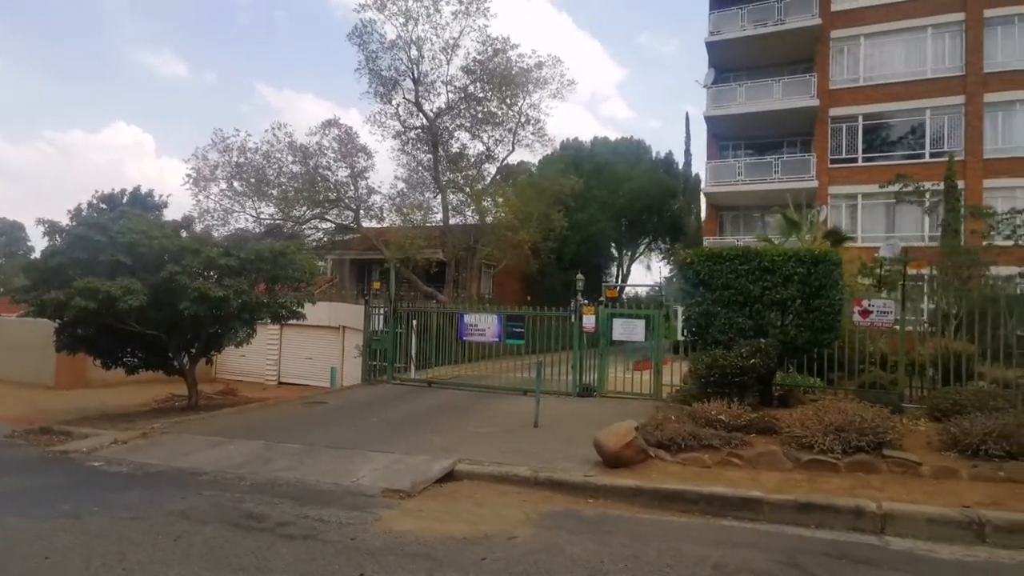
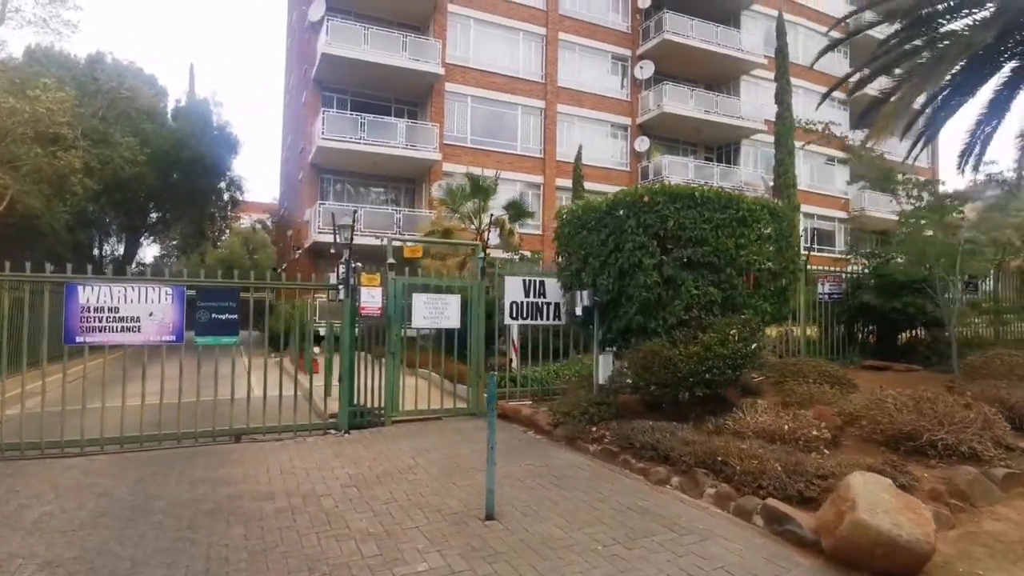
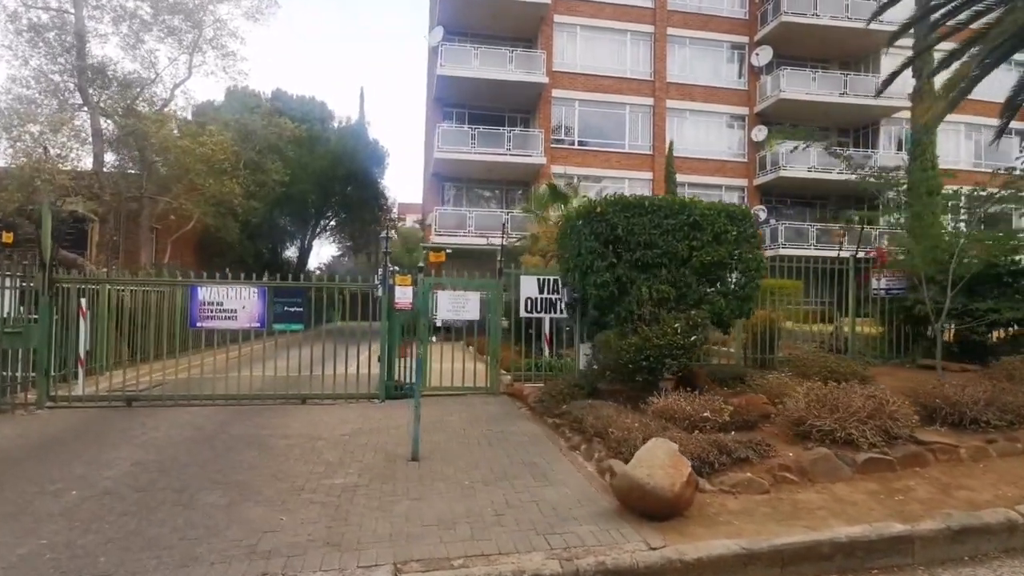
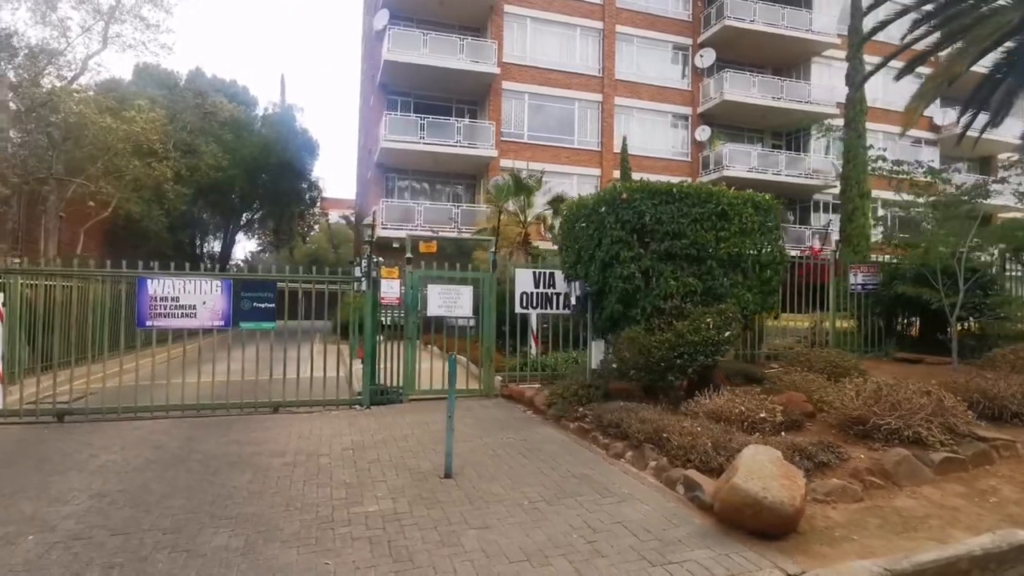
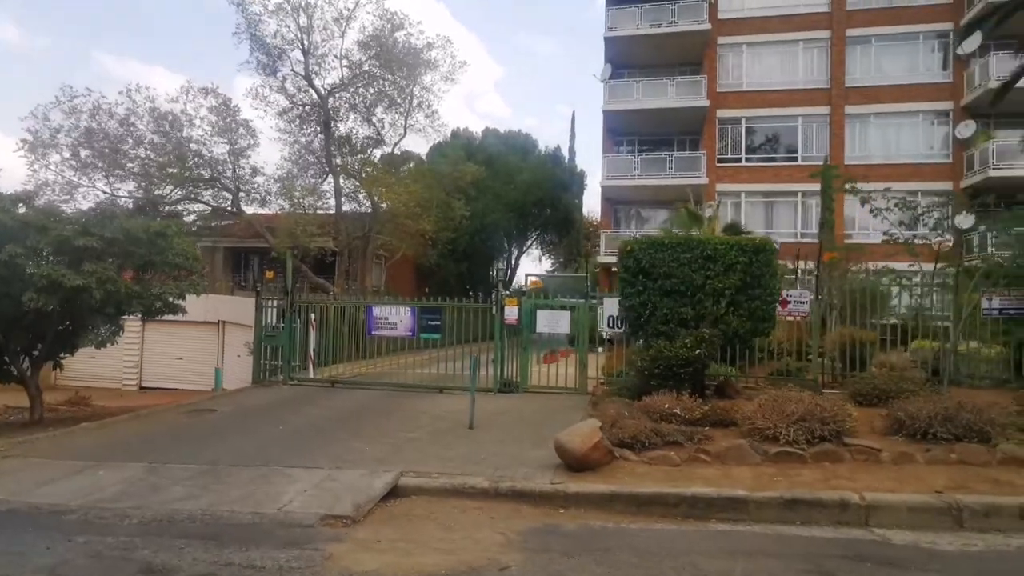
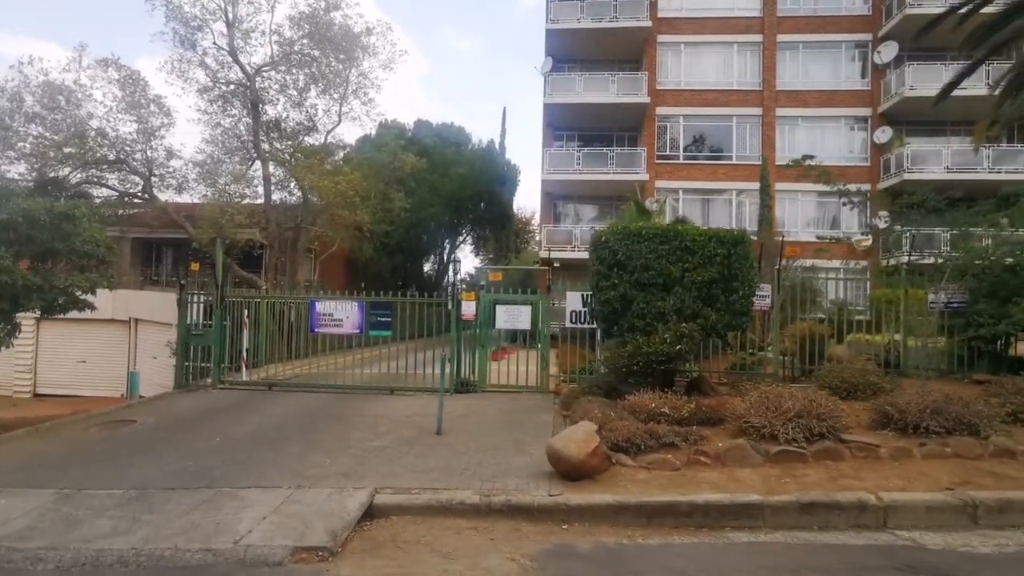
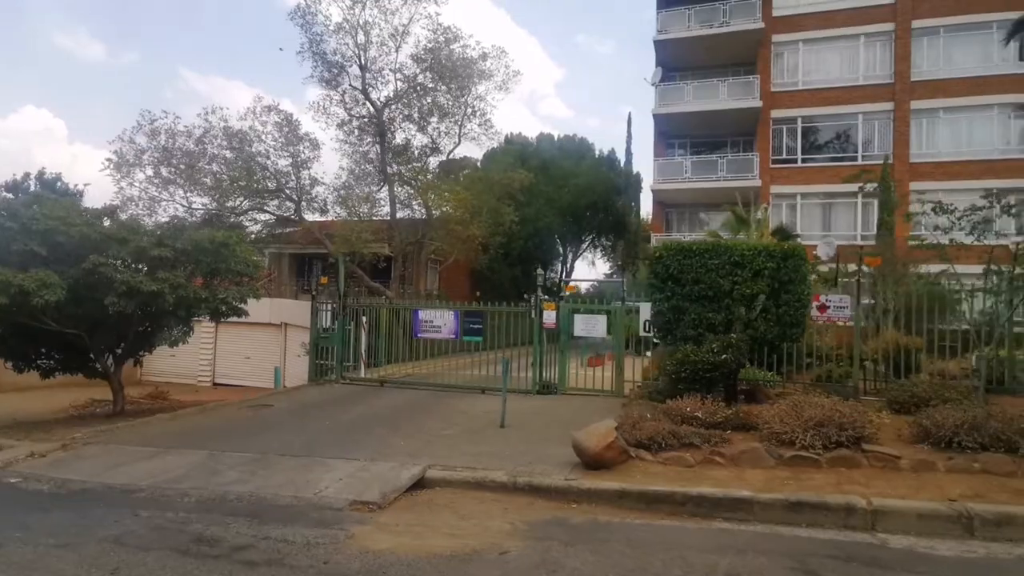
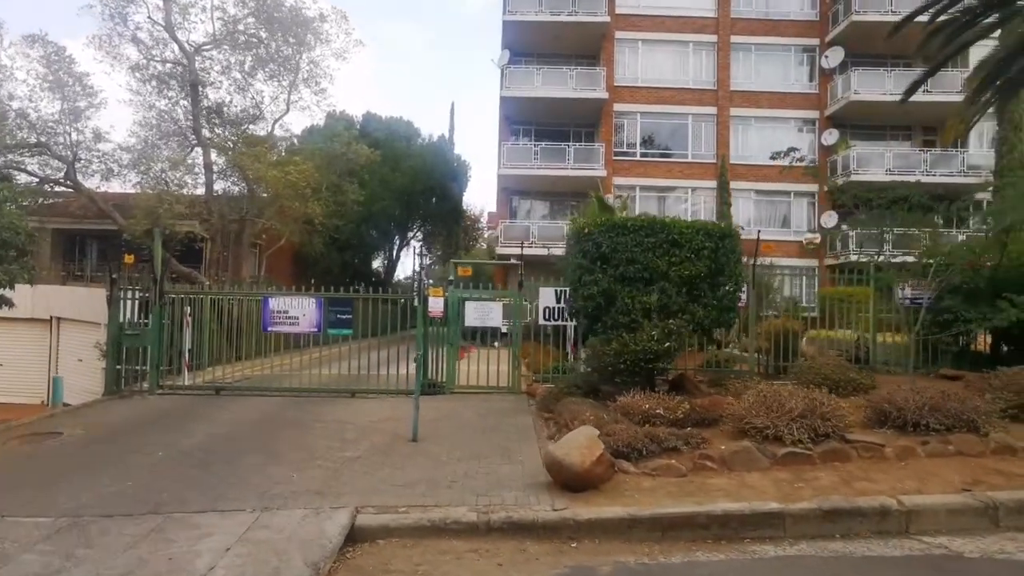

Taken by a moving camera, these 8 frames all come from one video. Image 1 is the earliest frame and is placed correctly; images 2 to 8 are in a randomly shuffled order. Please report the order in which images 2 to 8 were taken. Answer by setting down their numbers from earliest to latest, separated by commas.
7, 5, 6, 8, 3, 4, 2
